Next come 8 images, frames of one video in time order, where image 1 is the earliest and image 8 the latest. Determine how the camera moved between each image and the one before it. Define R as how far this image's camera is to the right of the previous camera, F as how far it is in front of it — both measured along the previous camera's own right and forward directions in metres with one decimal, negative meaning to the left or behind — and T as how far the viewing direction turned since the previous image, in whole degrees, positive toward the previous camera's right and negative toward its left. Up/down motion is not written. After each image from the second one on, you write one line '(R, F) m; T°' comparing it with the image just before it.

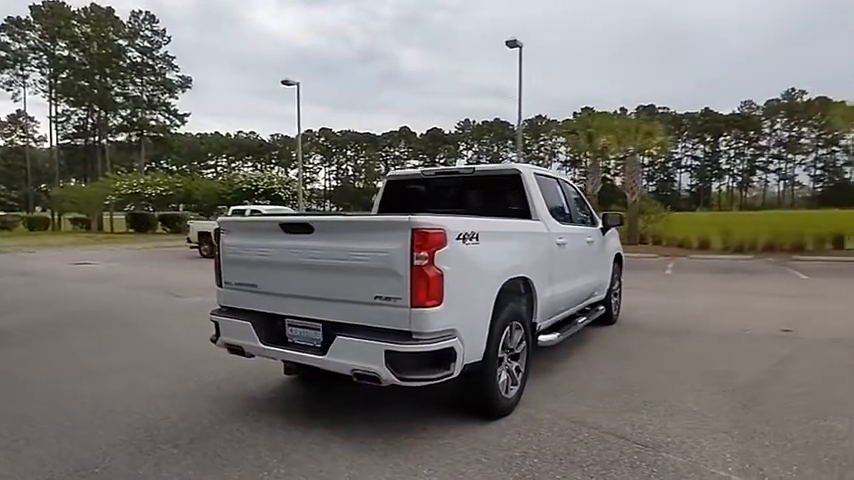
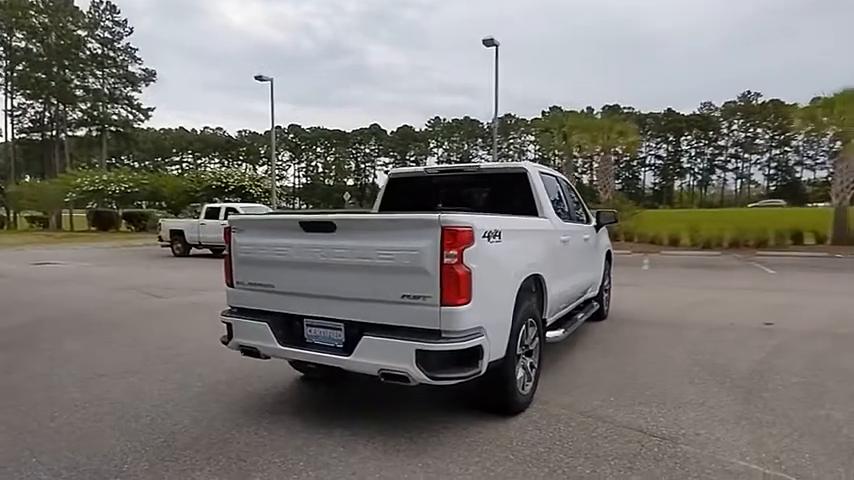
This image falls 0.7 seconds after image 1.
(-0.4, 0.0) m; +3°
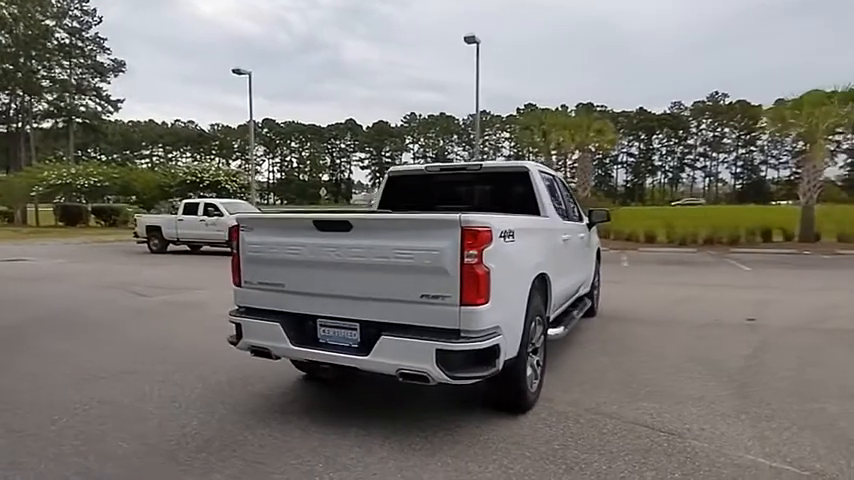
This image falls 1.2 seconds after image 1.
(-0.3, 0.0) m; +3°
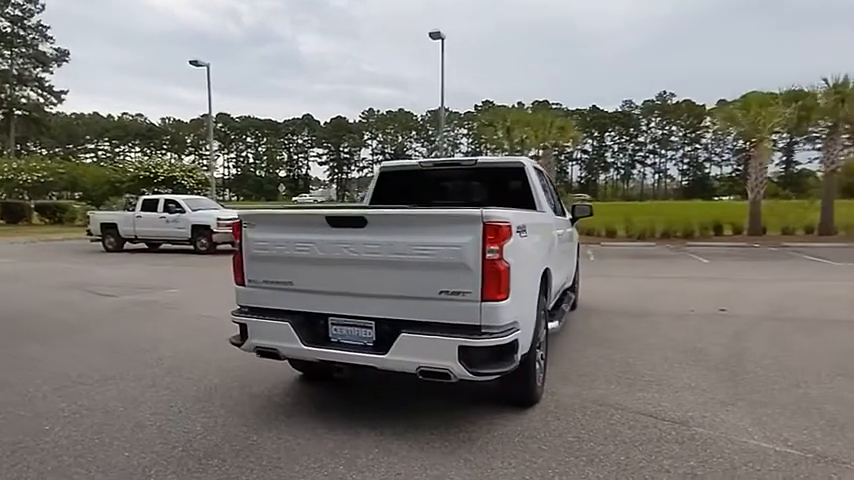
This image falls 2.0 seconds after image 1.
(-0.4, +0.1) m; +4°
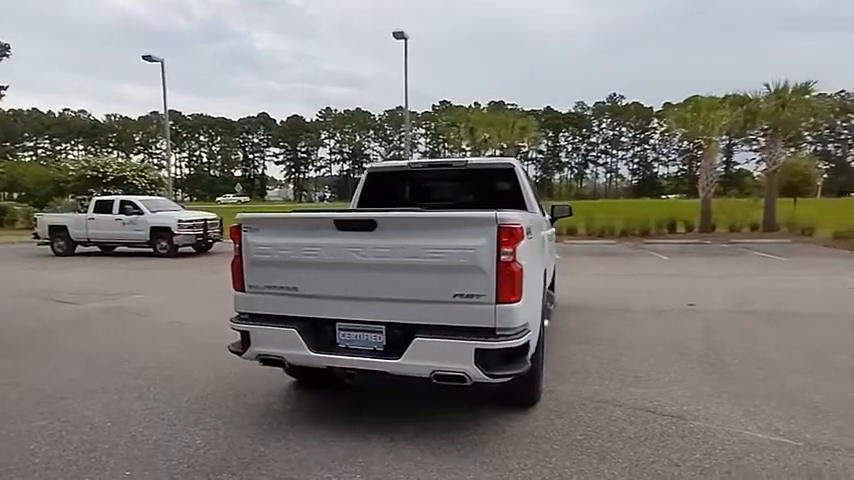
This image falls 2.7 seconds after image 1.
(-0.4, 0.0) m; +5°
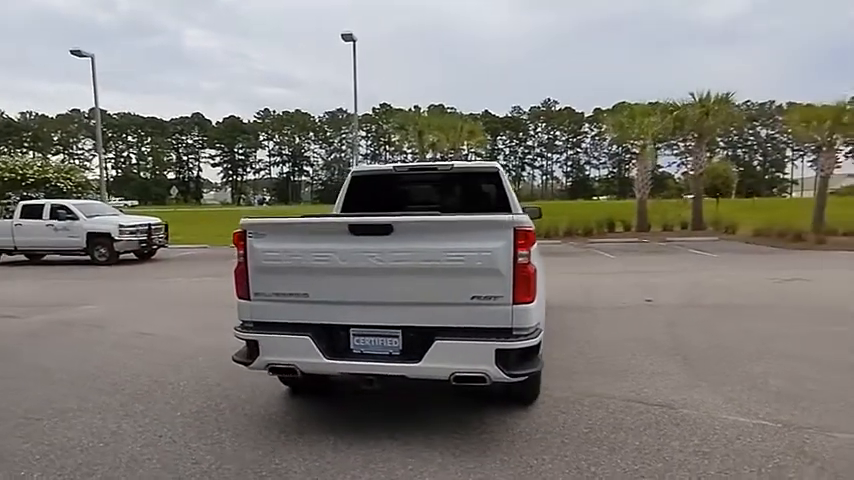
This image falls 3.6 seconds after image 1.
(-0.5, 0.0) m; +6°
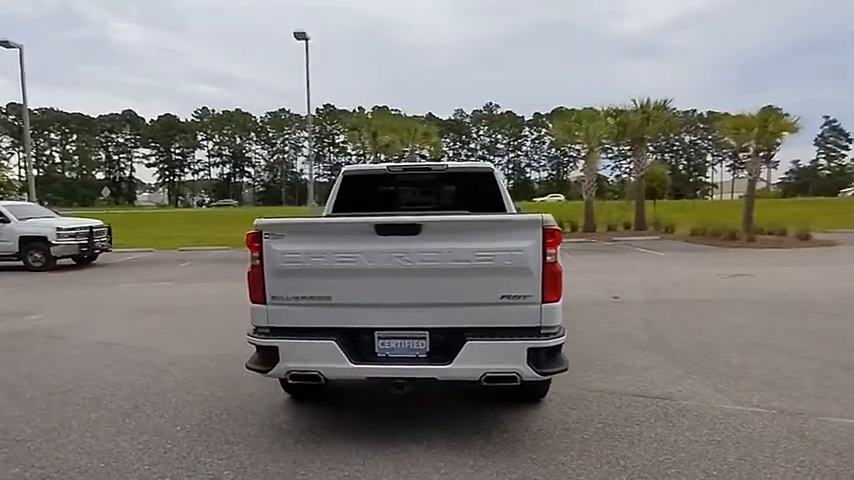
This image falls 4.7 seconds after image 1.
(-0.6, +0.1) m; +6°
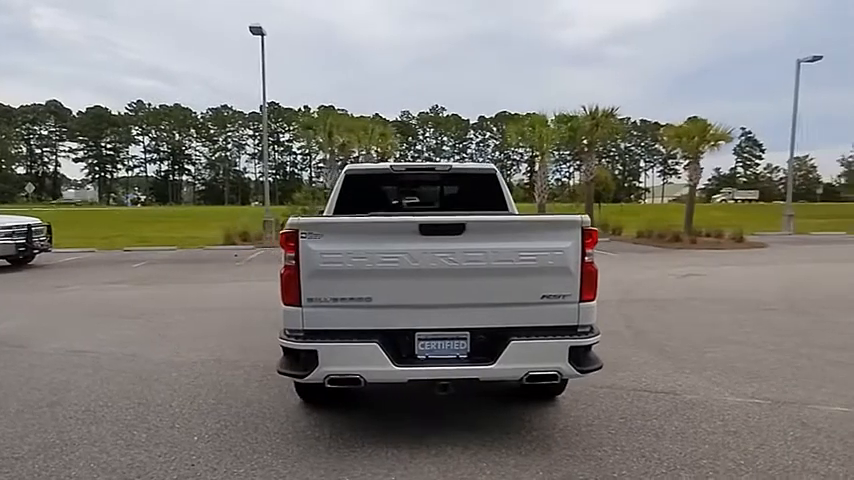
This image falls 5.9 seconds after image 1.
(-0.6, +0.1) m; +6°
